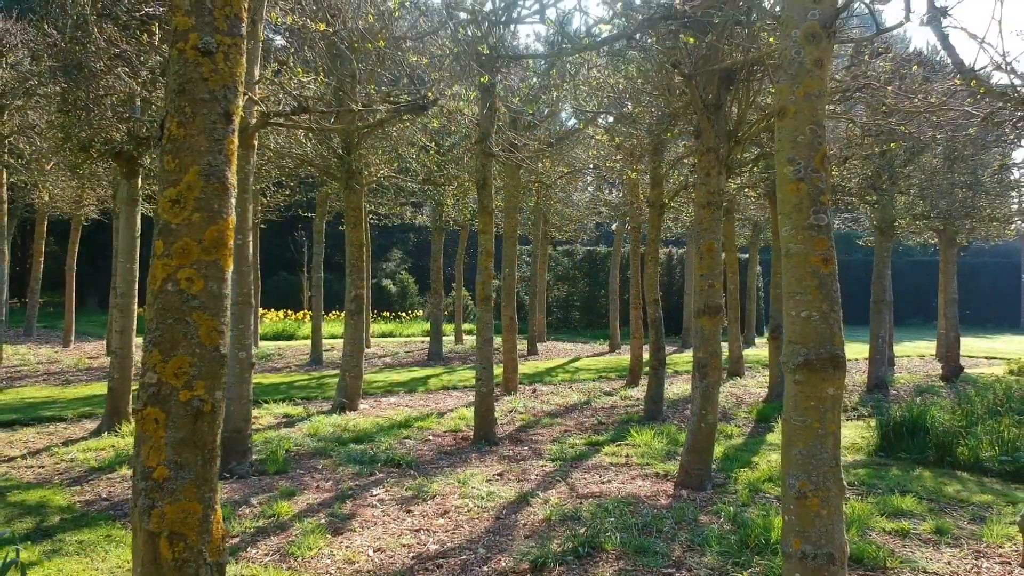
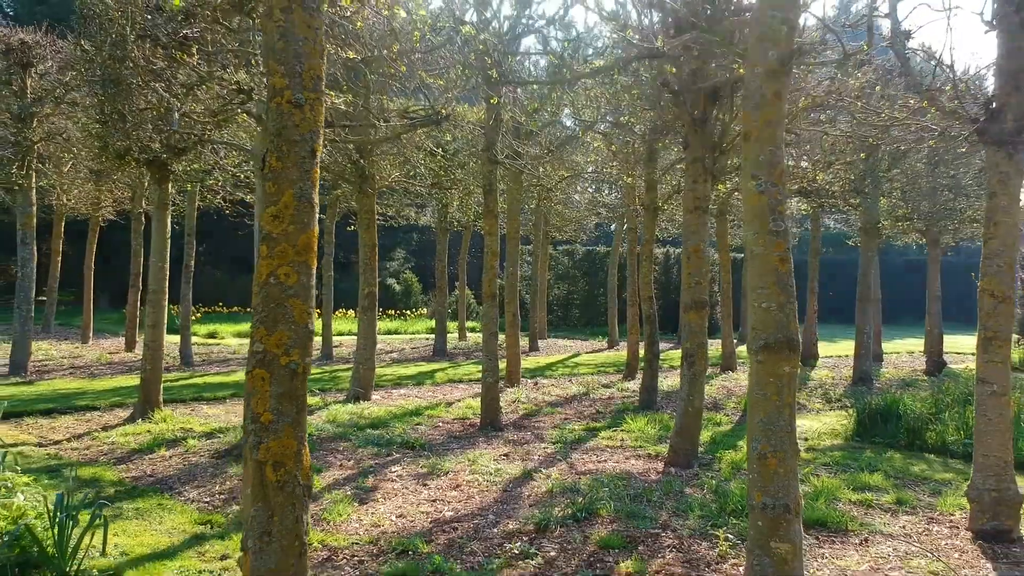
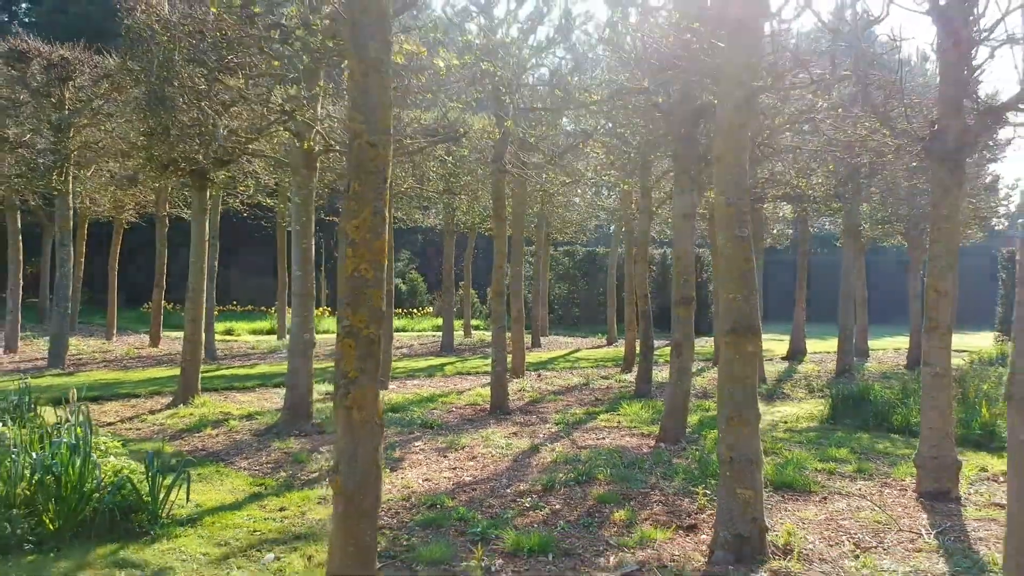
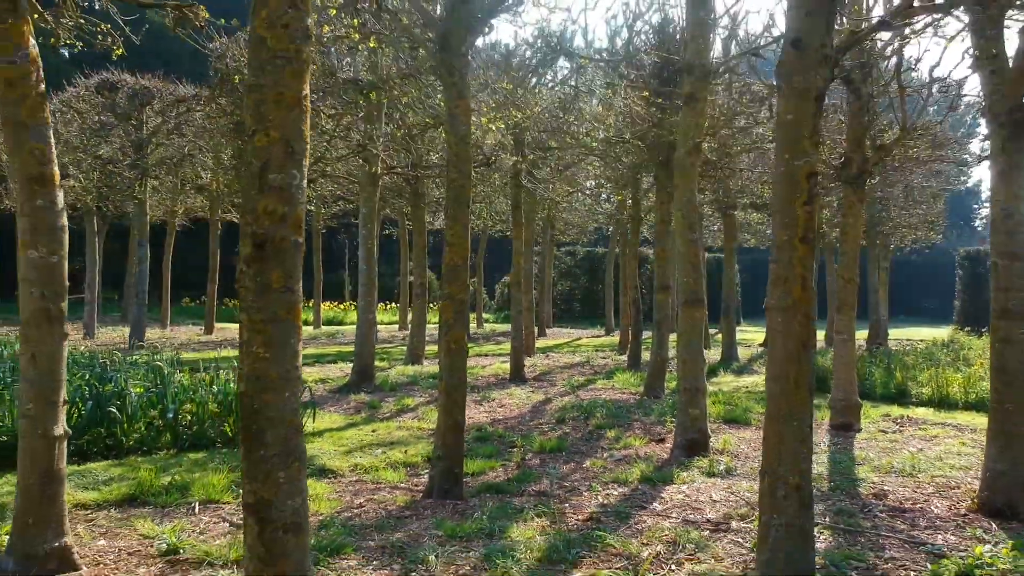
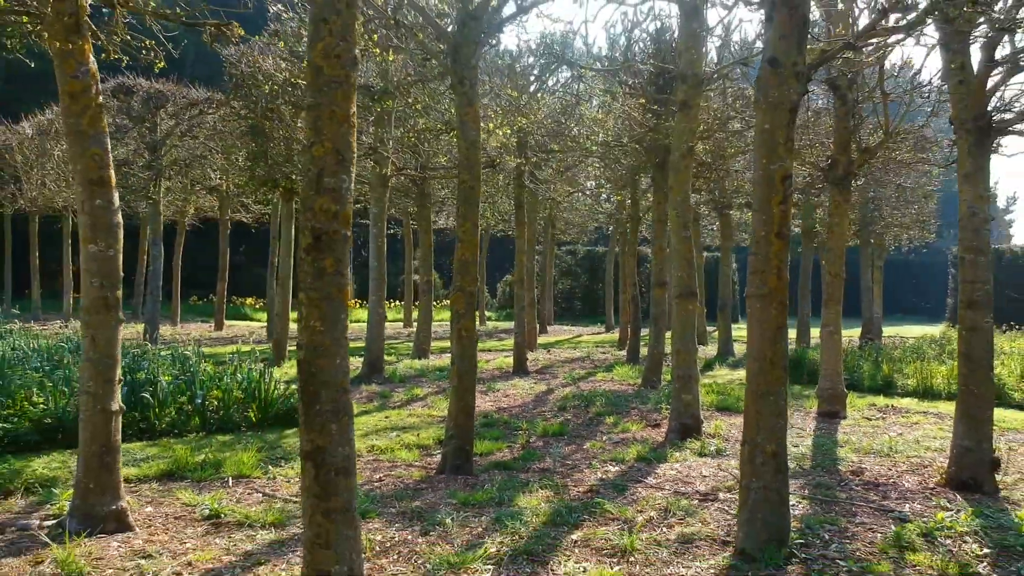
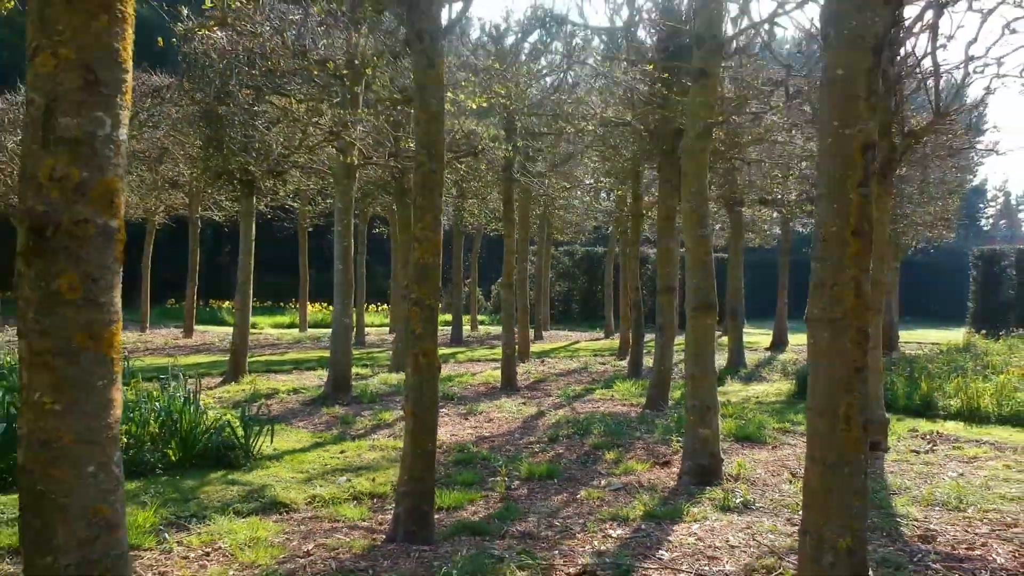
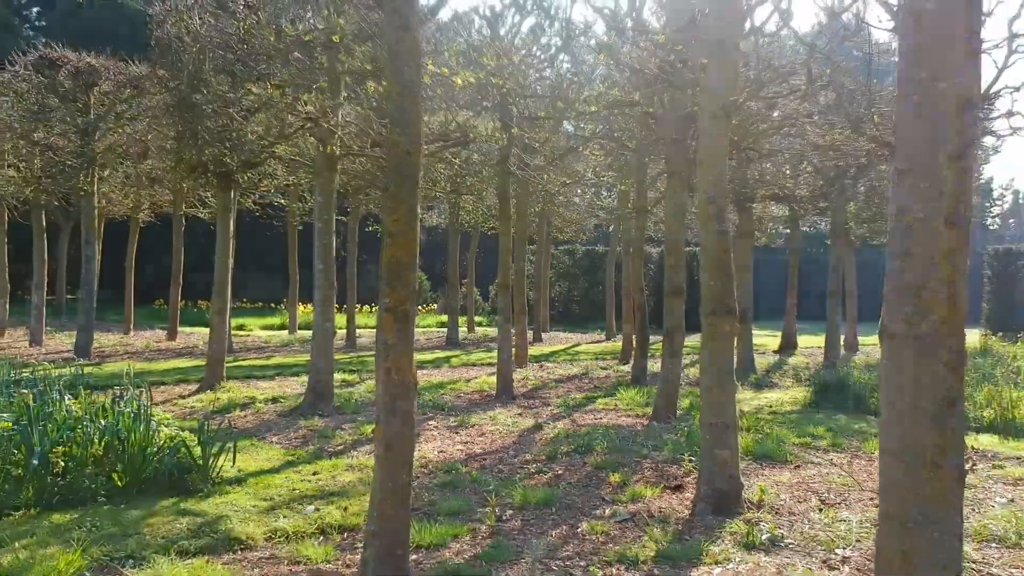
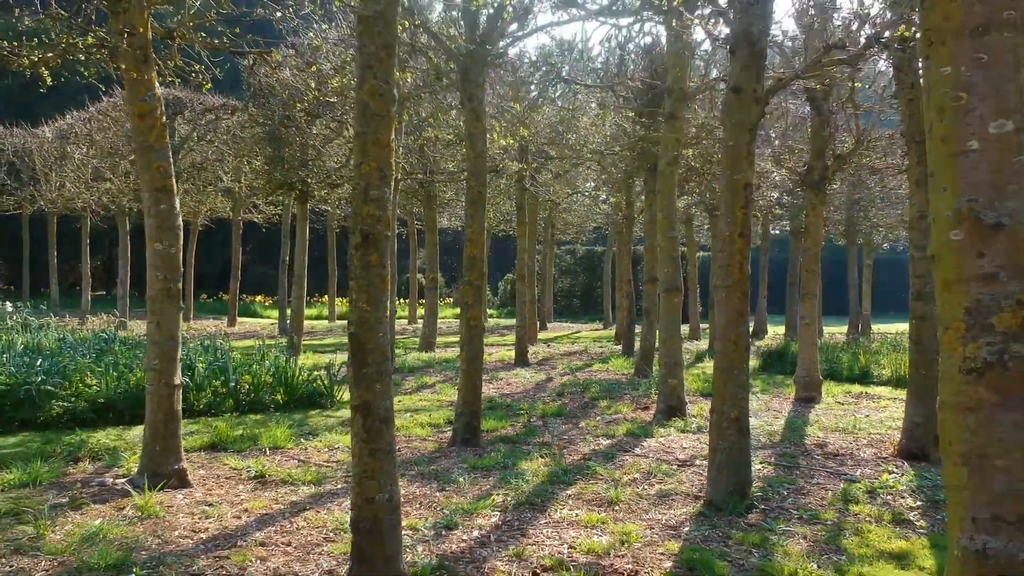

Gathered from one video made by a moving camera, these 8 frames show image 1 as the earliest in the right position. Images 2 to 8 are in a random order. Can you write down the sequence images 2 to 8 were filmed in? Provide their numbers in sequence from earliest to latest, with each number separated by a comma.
2, 3, 7, 6, 4, 5, 8
